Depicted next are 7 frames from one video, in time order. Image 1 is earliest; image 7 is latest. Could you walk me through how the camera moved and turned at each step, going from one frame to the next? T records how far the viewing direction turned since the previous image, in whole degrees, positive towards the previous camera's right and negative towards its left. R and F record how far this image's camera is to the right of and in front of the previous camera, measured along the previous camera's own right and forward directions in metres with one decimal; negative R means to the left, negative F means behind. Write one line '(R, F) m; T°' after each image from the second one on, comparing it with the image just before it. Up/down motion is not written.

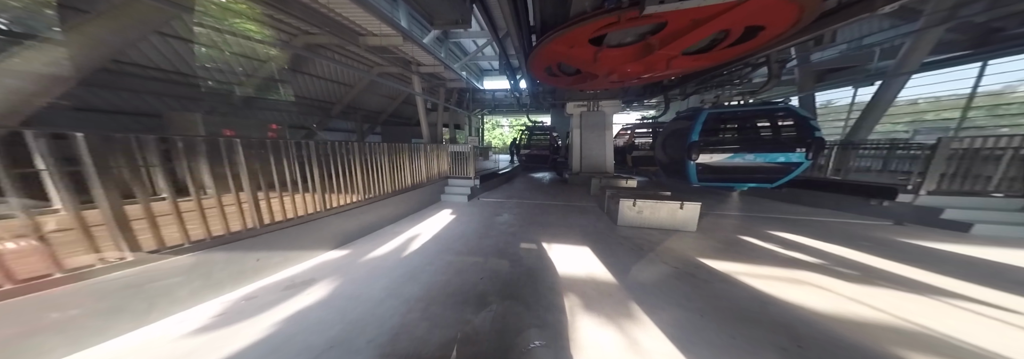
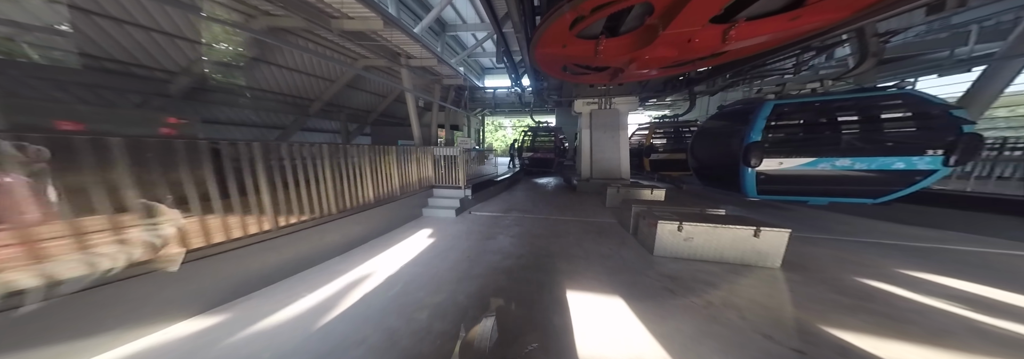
(+0.1, +0.8) m; -1°
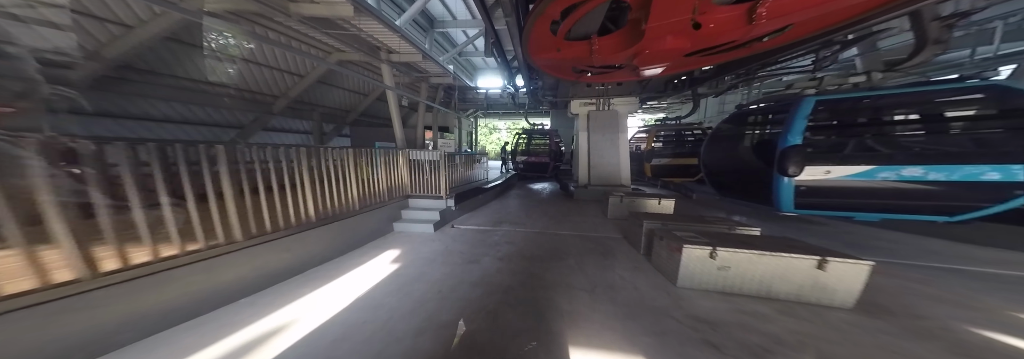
(+0.1, +0.5) m; +1°
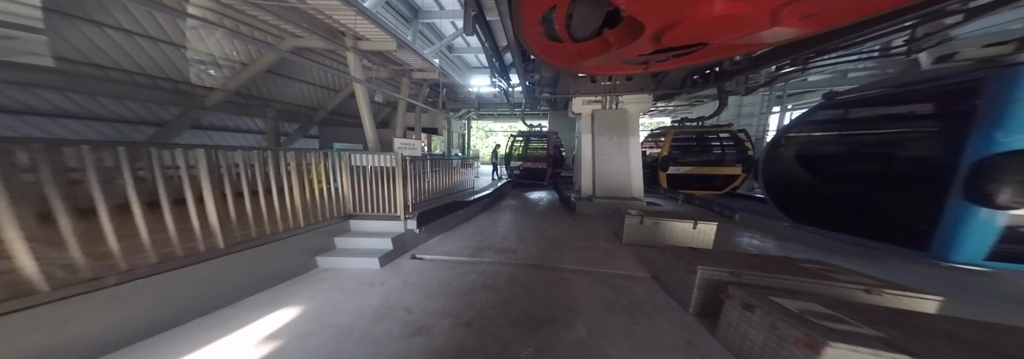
(+0.2, +0.9) m; 0°
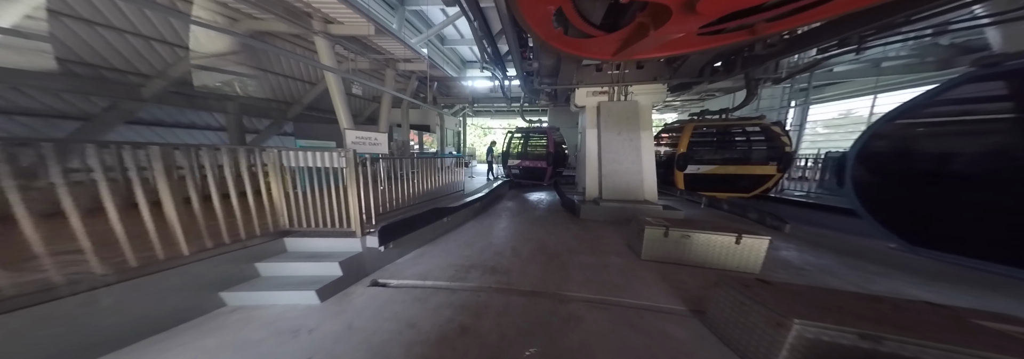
(+0.1, +0.6) m; 0°
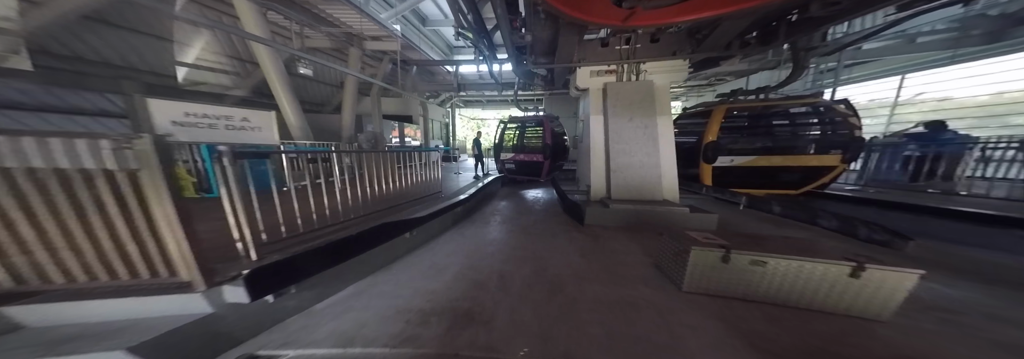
(+0.1, +0.8) m; +1°
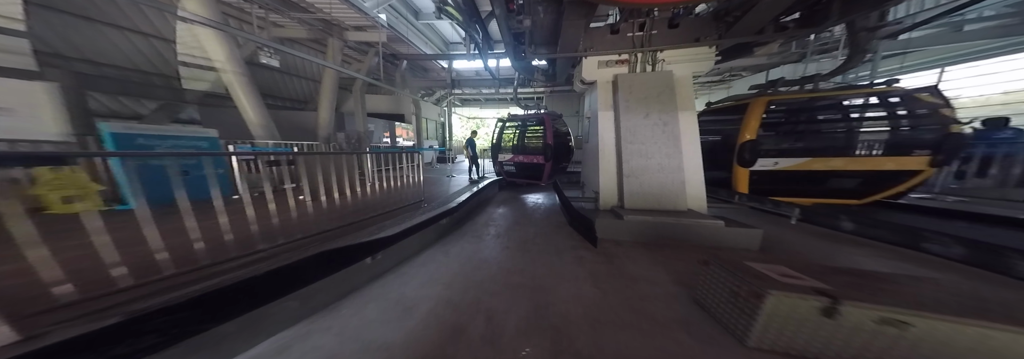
(+0.1, +0.5) m; 0°
